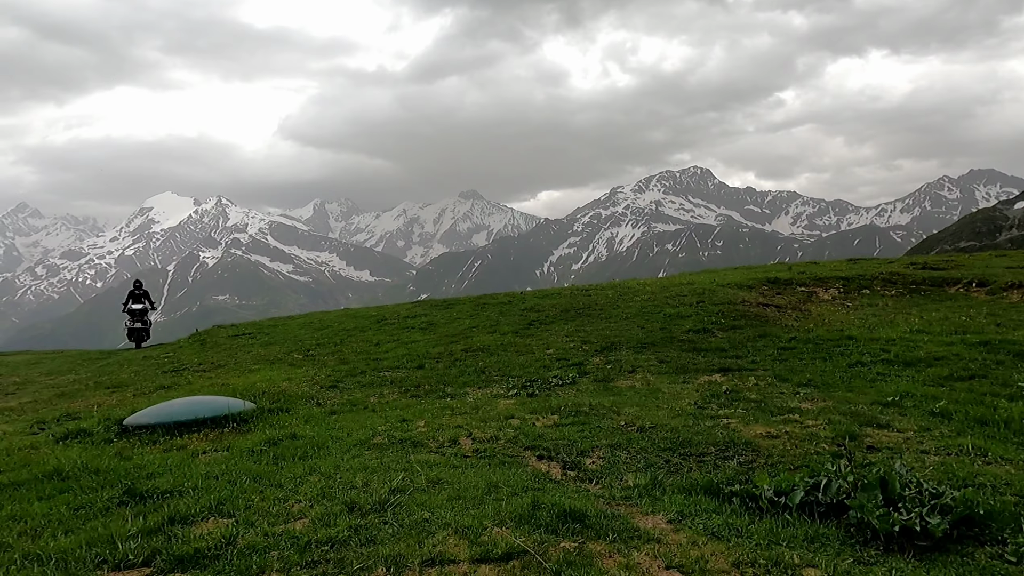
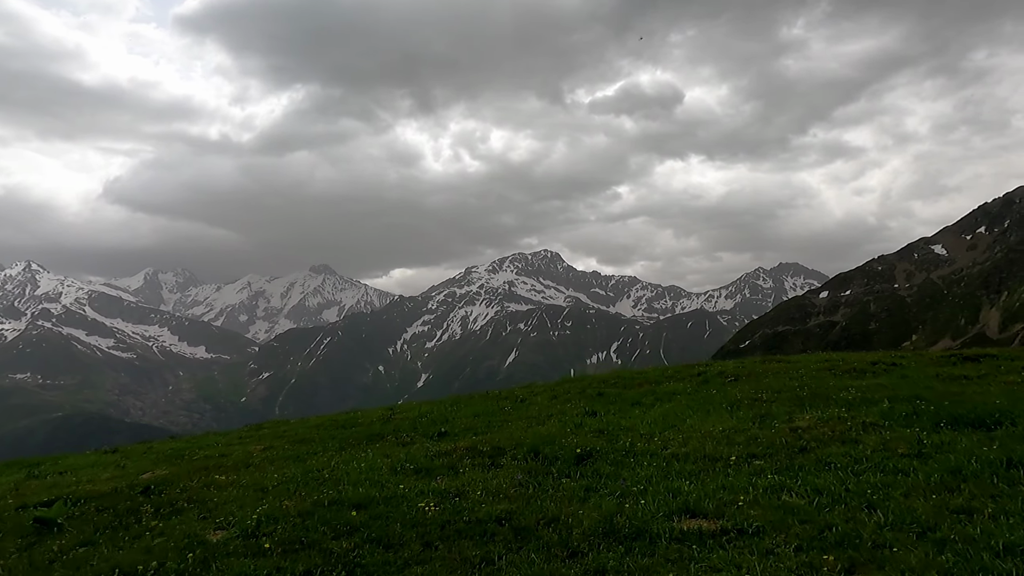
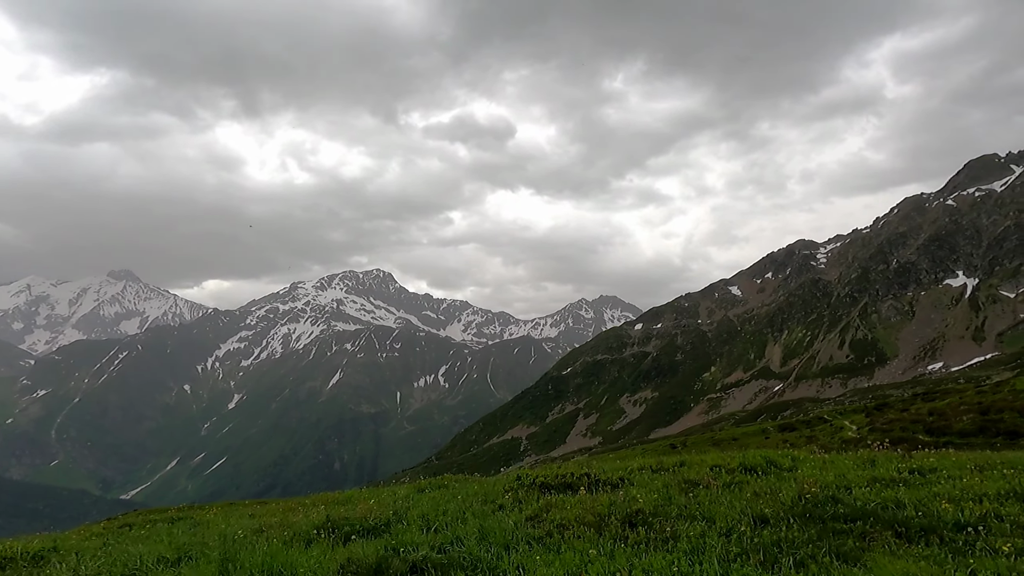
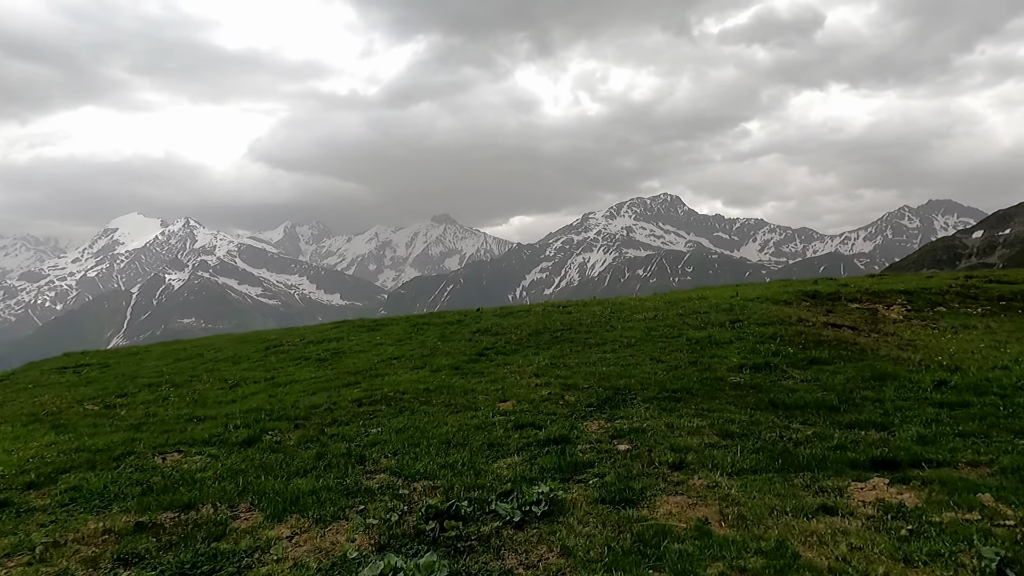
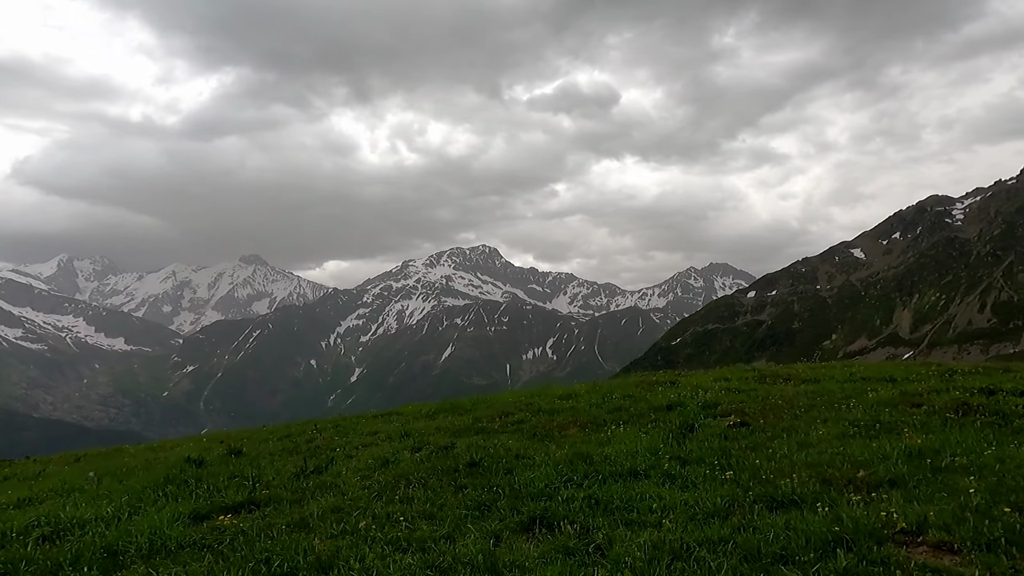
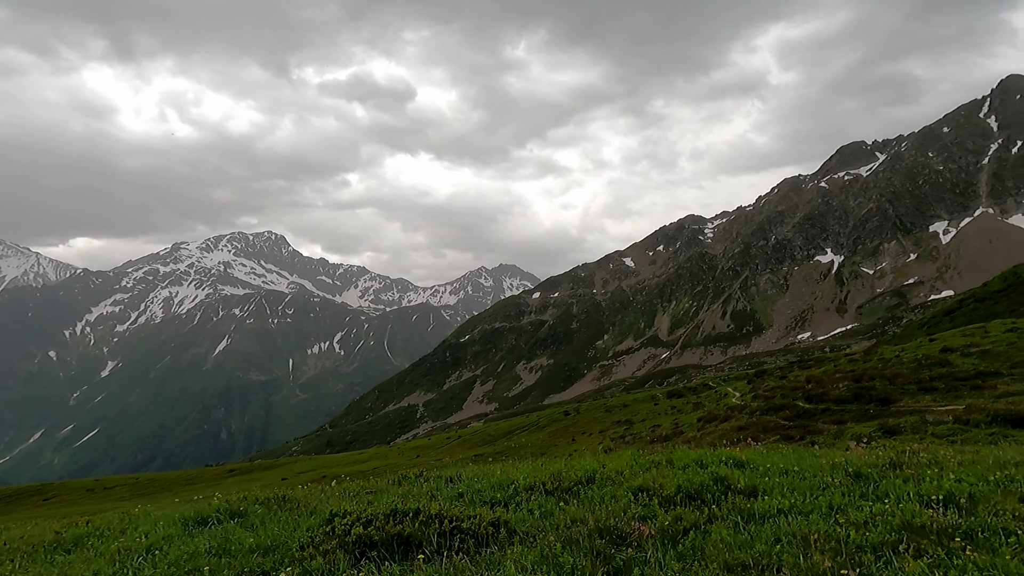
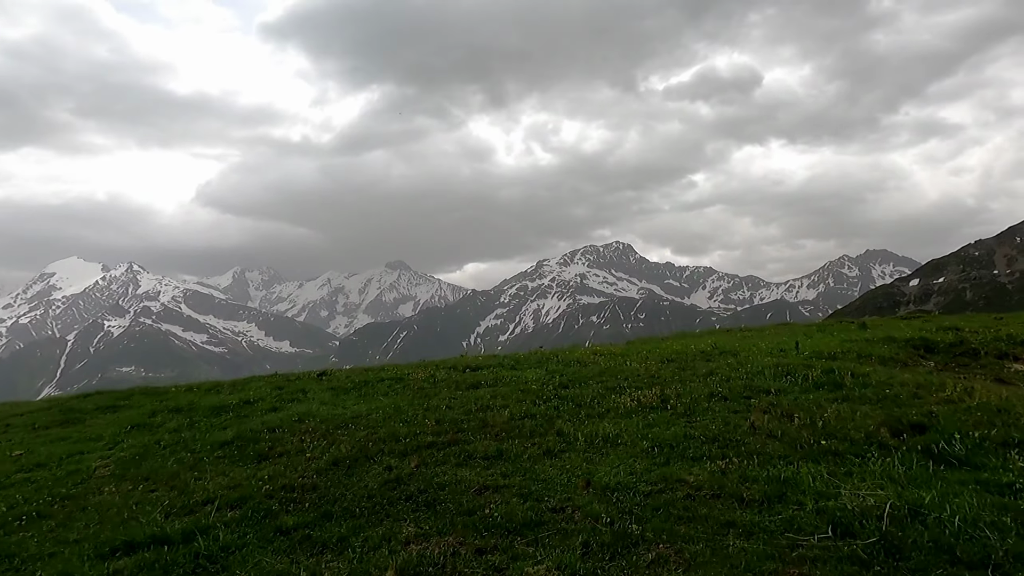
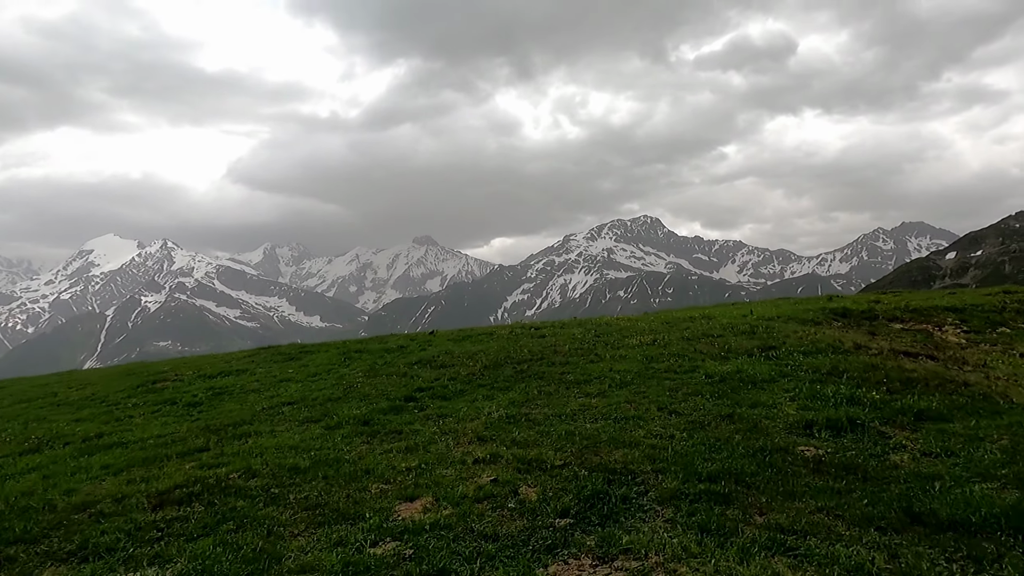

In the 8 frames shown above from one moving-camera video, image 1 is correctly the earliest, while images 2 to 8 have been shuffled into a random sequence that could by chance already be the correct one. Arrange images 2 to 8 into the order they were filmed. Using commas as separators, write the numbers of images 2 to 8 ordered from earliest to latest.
4, 8, 7, 2, 5, 3, 6
